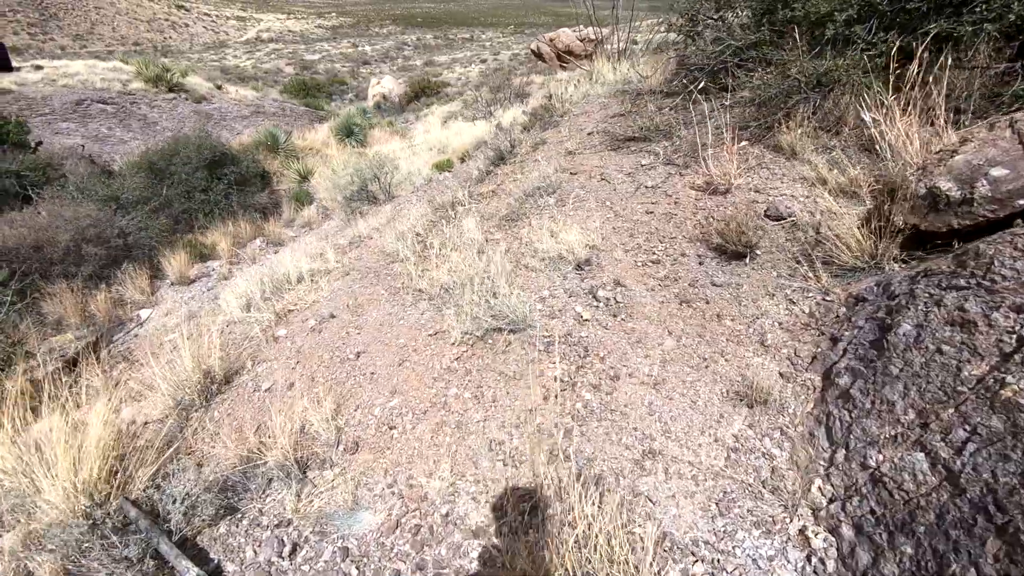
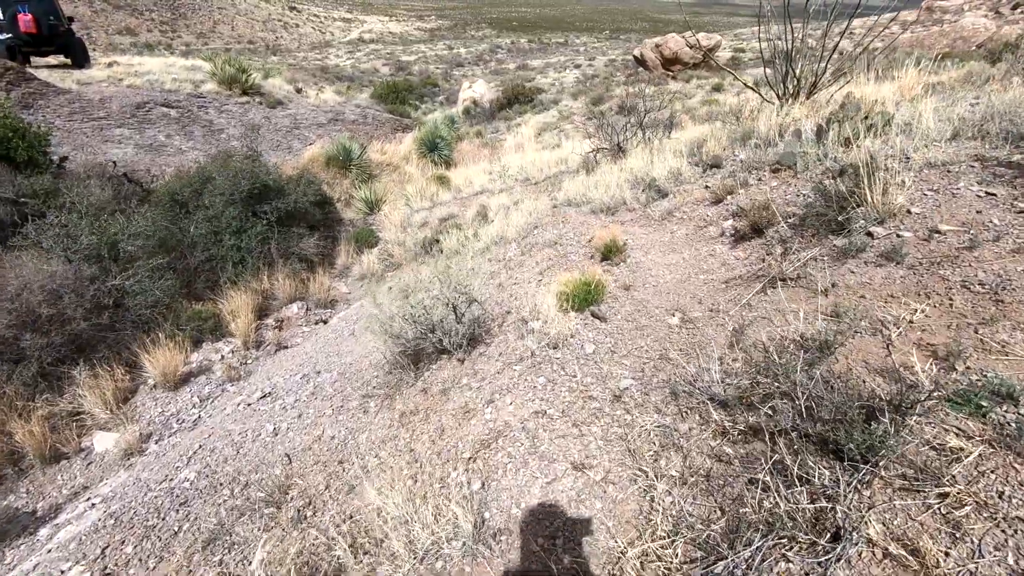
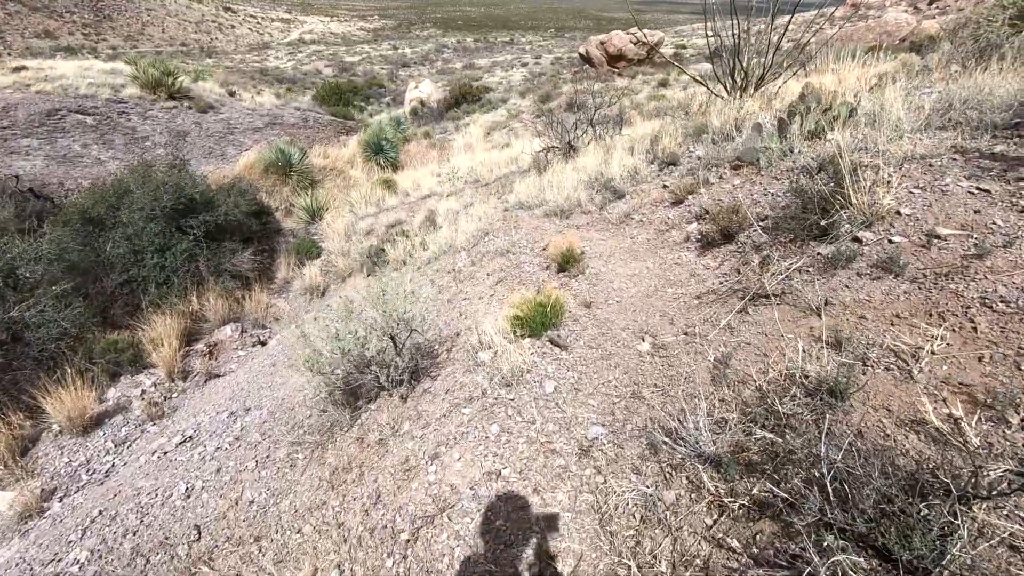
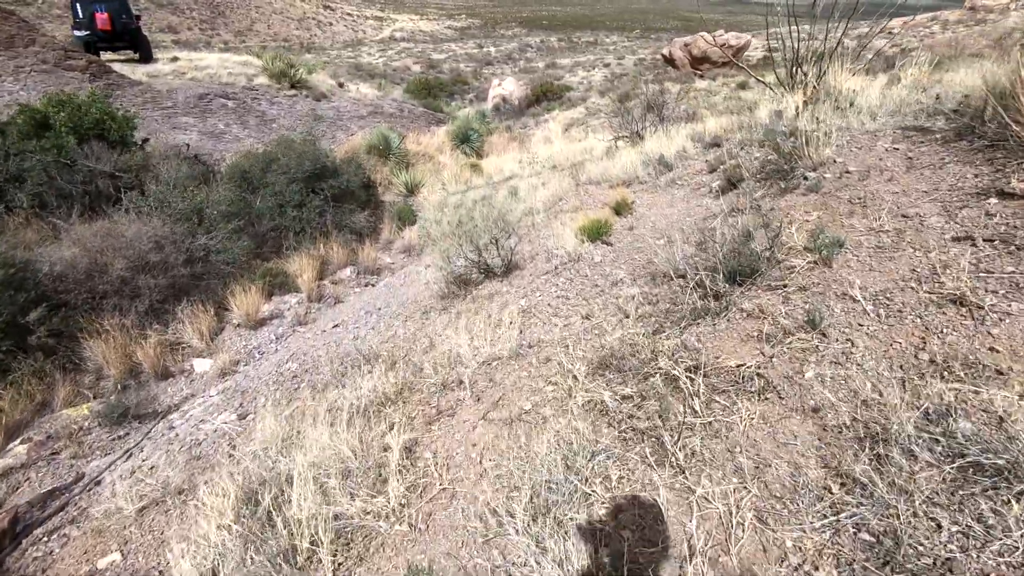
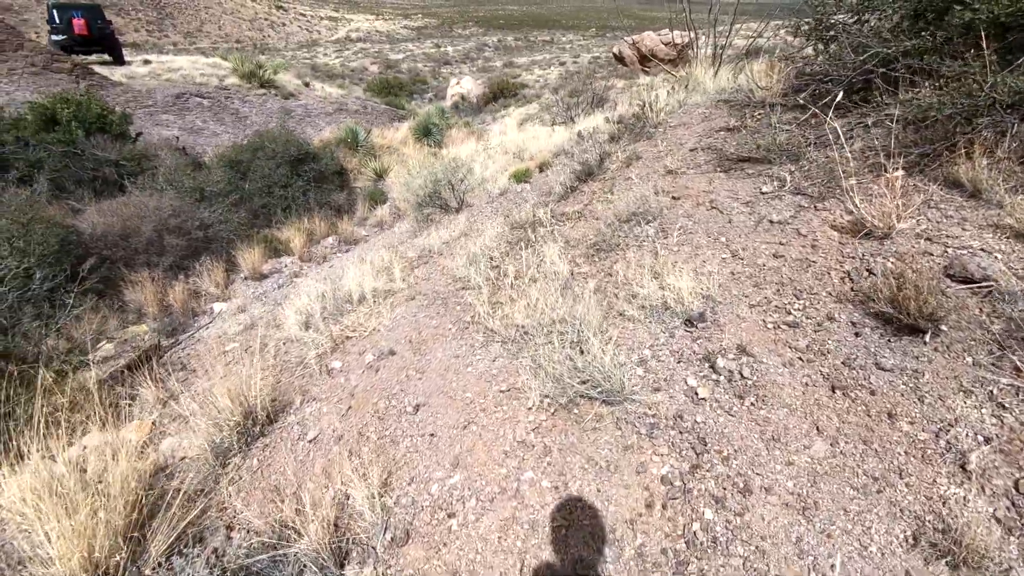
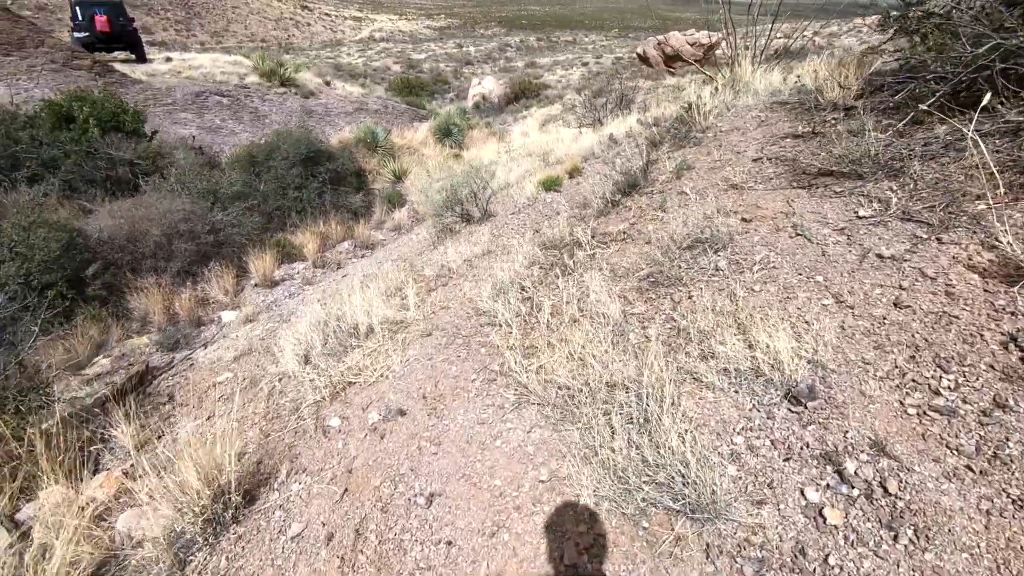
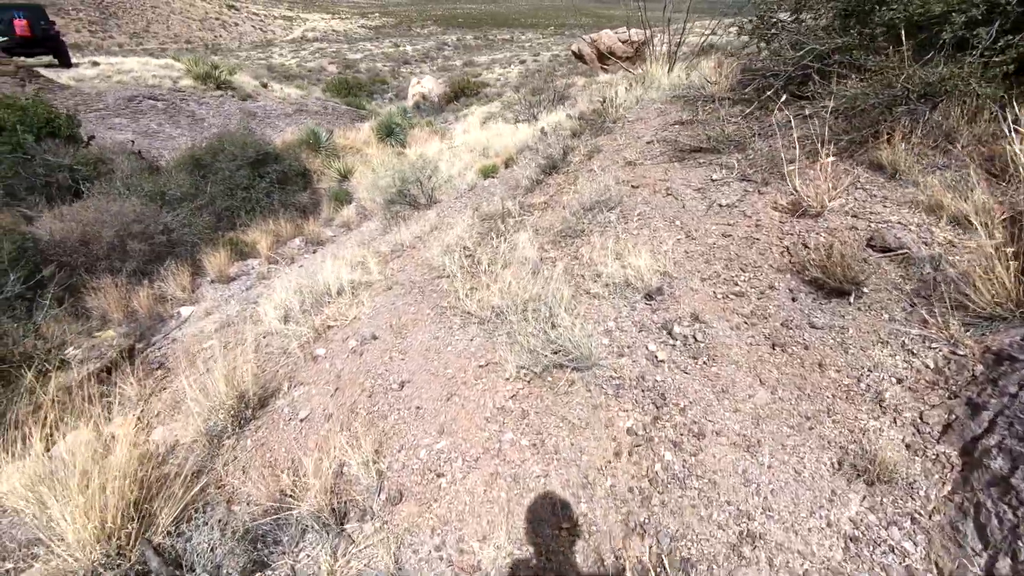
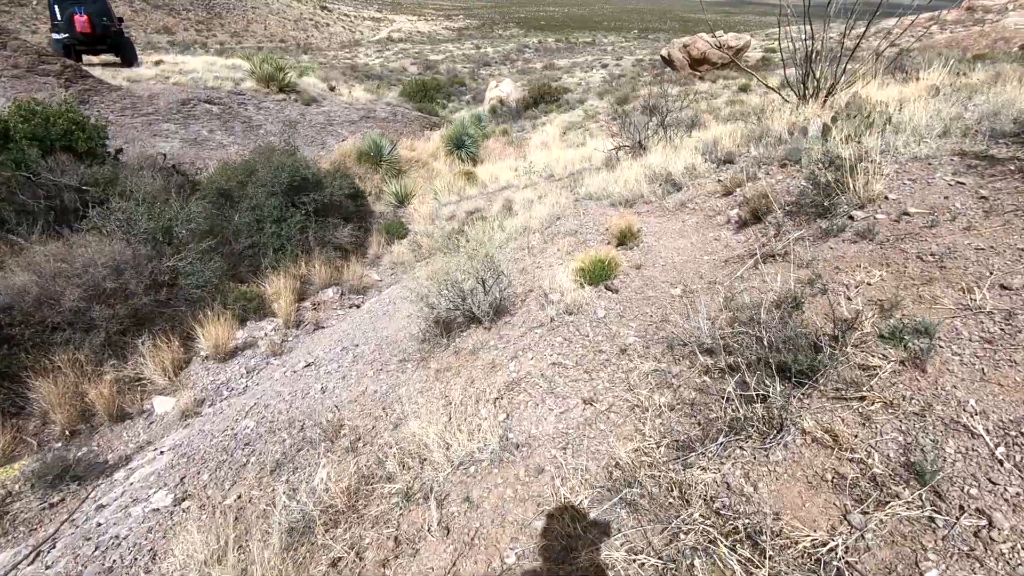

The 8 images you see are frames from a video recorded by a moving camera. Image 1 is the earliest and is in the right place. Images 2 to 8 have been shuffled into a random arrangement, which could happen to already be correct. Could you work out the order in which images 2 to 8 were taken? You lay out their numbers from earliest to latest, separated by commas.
7, 5, 6, 4, 8, 2, 3
